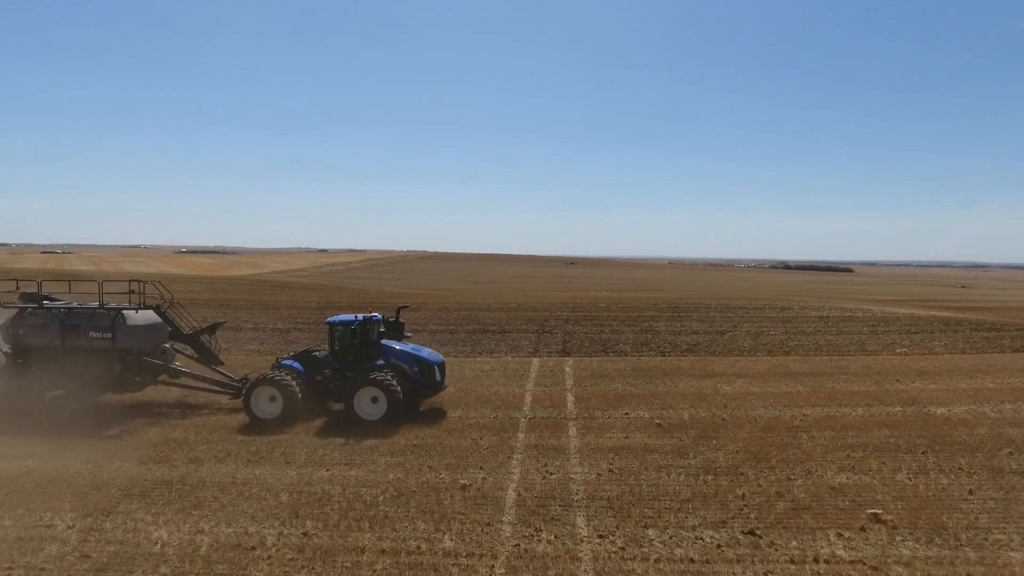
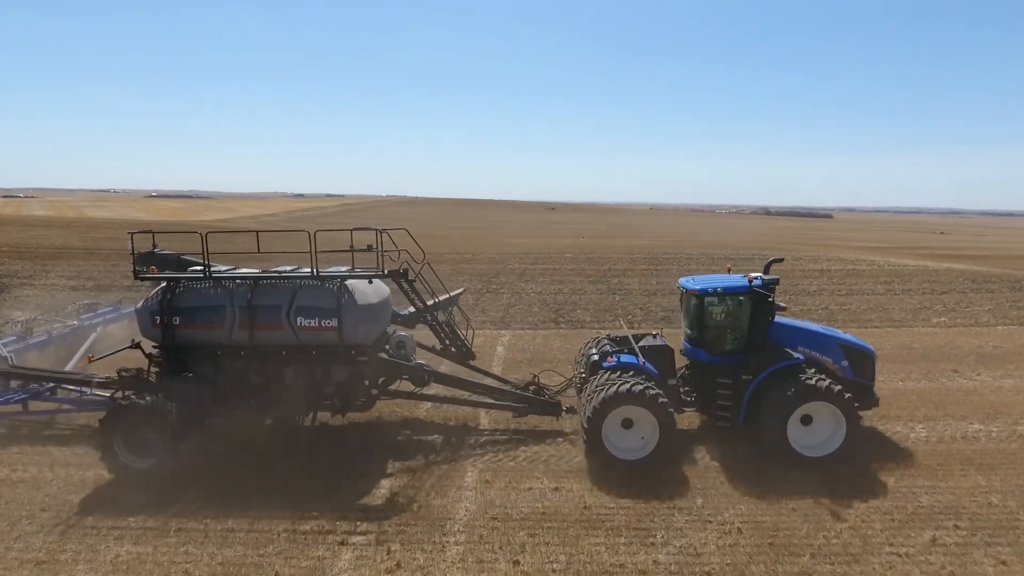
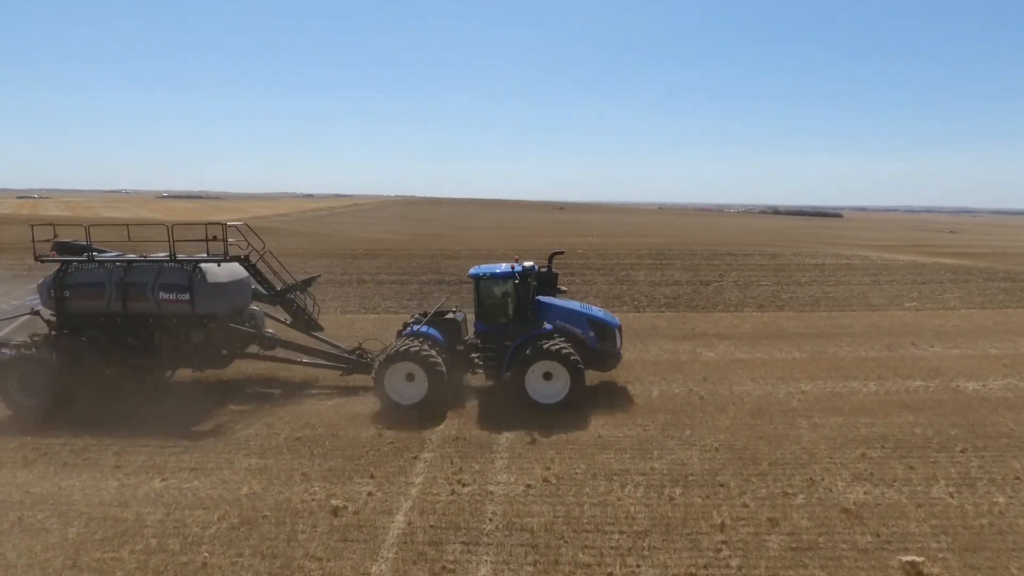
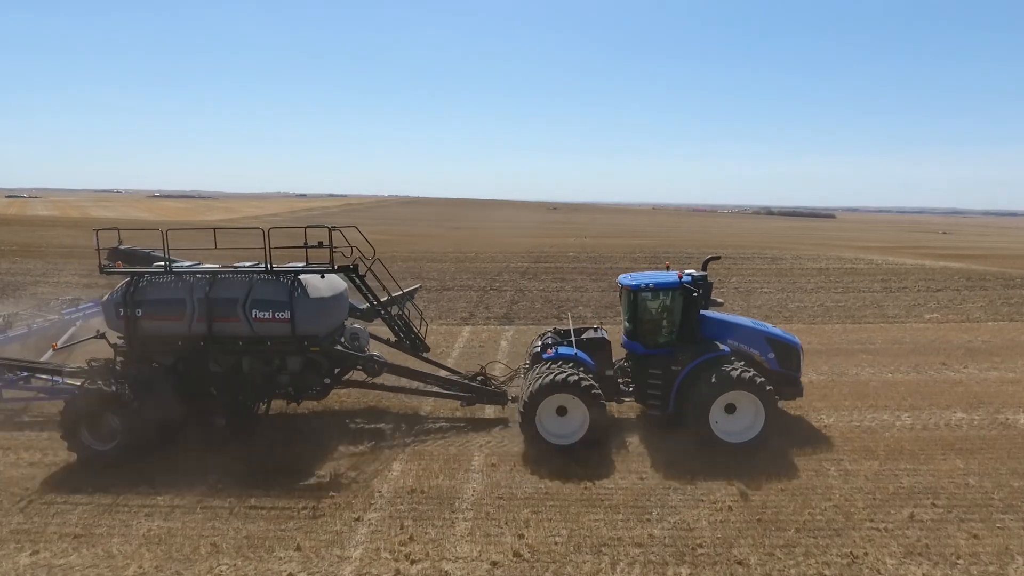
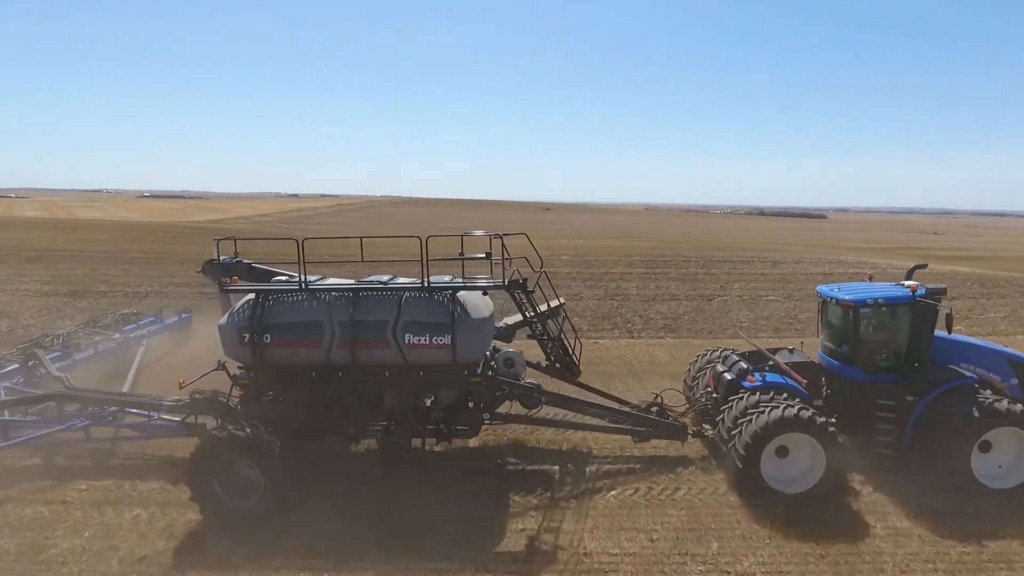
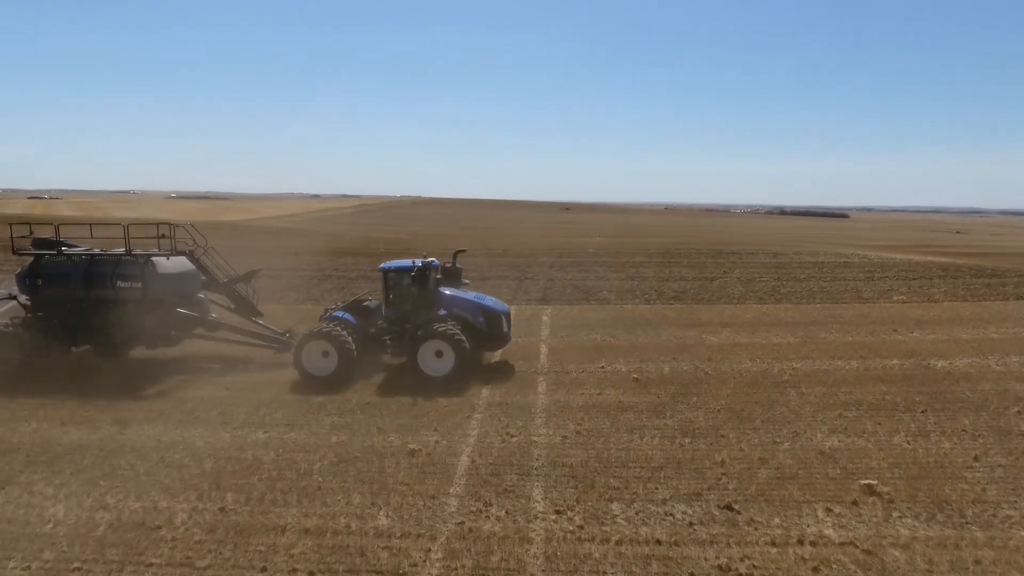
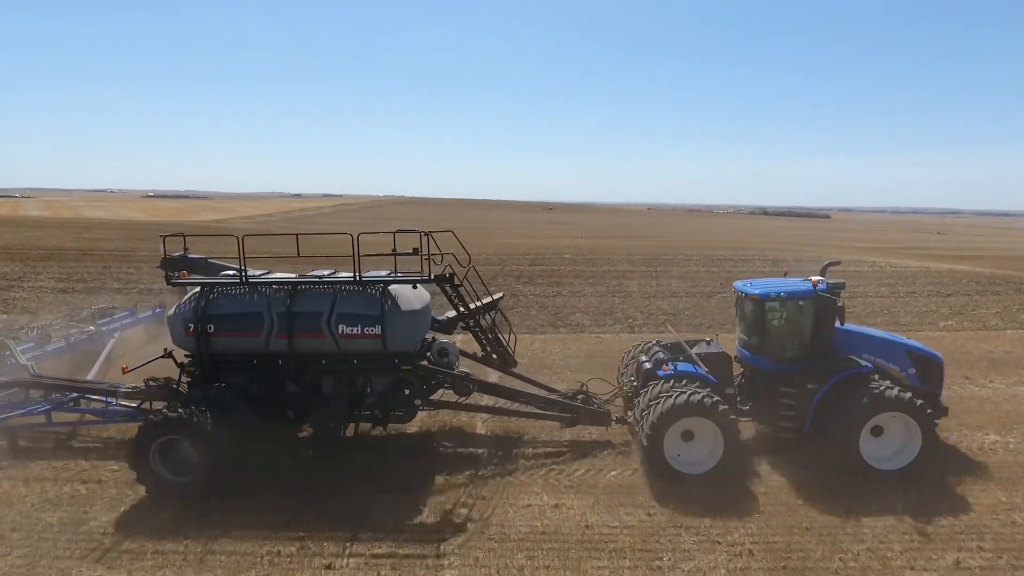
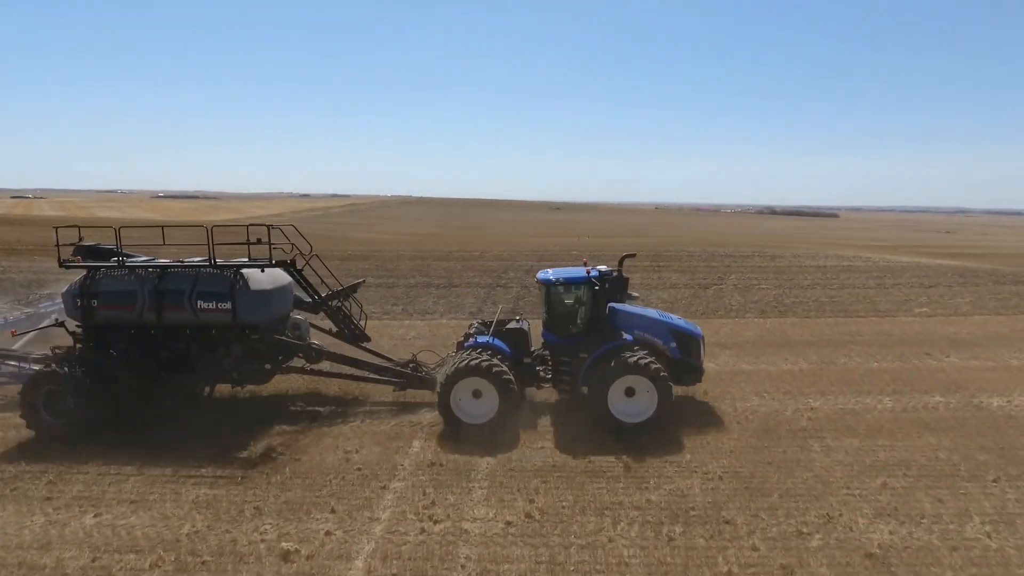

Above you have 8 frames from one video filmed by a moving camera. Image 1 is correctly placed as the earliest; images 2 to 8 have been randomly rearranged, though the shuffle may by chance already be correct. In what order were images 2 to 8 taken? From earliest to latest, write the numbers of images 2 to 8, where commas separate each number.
6, 3, 8, 4, 2, 7, 5
